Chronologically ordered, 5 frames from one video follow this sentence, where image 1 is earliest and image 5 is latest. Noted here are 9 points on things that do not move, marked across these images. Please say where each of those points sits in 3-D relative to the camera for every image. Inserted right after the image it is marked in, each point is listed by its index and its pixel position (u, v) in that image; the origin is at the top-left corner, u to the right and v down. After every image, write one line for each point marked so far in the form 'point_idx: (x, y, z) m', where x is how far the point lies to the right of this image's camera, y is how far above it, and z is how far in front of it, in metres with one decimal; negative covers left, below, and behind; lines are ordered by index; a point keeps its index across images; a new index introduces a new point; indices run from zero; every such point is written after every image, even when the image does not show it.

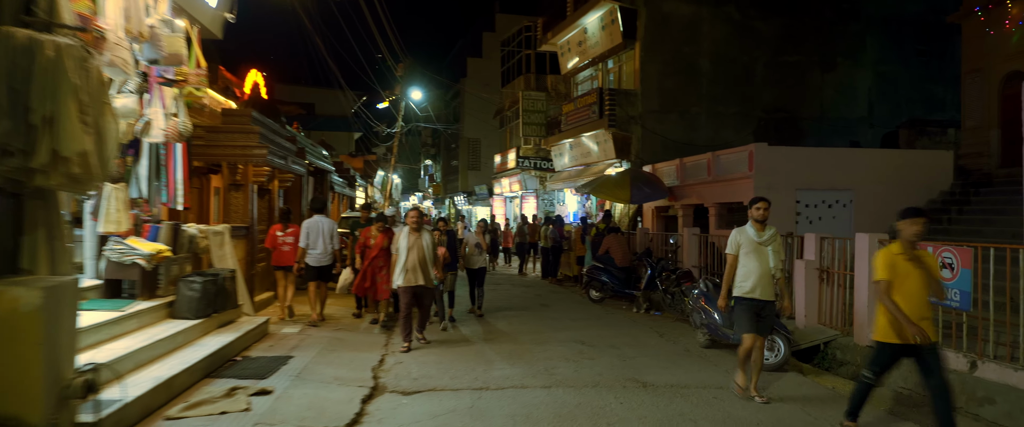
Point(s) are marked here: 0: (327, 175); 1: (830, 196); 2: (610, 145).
0: (-4.2, +0.9, +15.9) m
1: (+5.4, +0.3, +11.9) m
2: (+2.7, +1.9, +19.4) m
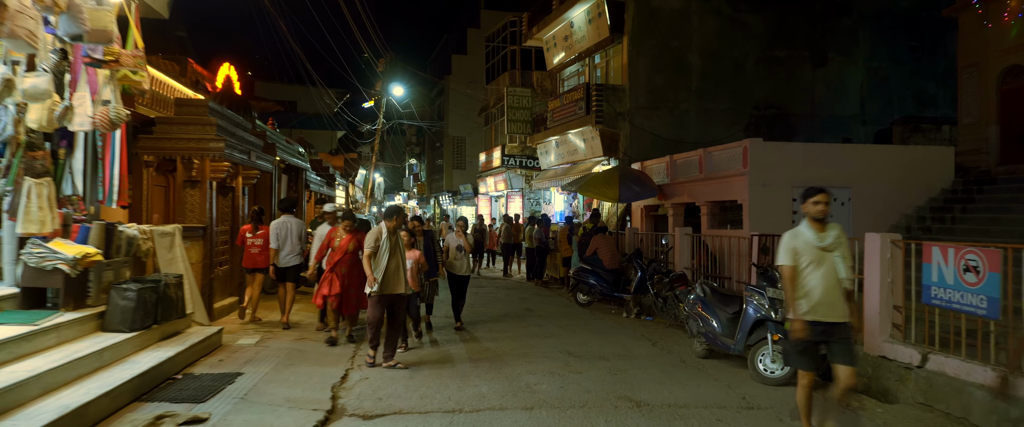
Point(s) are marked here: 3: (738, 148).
0: (-4.5, +0.9, +15.2) m
1: (+5.1, +0.3, +11.4) m
2: (+2.3, +1.9, +18.8) m
3: (+3.7, +1.1, +11.6) m
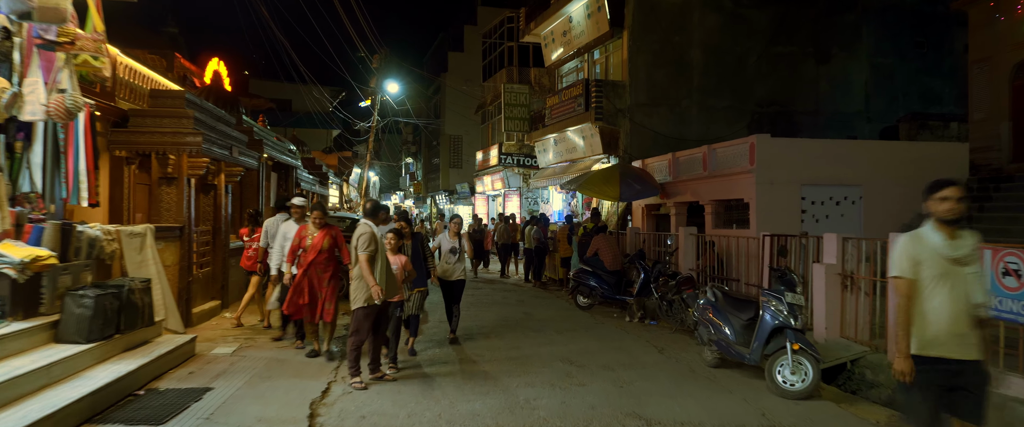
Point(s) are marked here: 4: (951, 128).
0: (-4.6, +0.9, +14.7) m
1: (+5.1, +0.3, +10.9) m
2: (+2.3, +1.9, +18.3) m
3: (+3.7, +1.1, +11.2) m
4: (+10.3, +2.0, +16.6) m
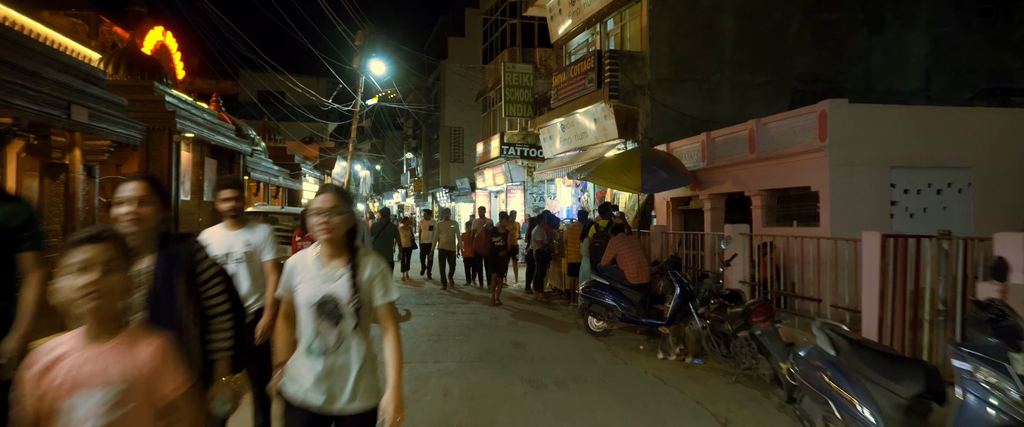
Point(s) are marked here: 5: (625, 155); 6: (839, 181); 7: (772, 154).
0: (-4.7, +1.0, +12.1) m
1: (+4.9, +0.4, +8.2) m
2: (+2.2, +2.0, +15.6) m
3: (+3.5, +1.2, +8.4) m
4: (+10.3, +2.1, +13.7) m
5: (+1.8, +0.9, +11.3) m
6: (+3.7, +0.4, +7.9) m
7: (+3.4, +0.8, +9.1) m
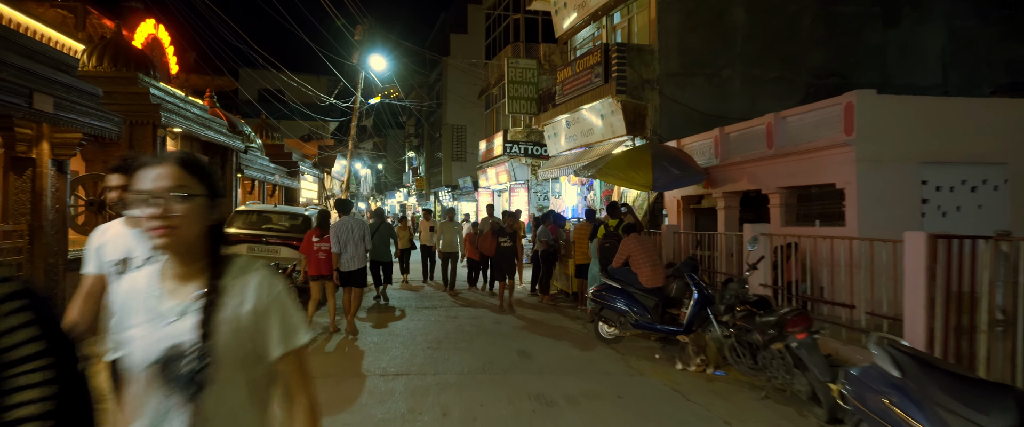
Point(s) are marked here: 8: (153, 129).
0: (-4.6, +1.0, +11.6) m
1: (+5.0, +0.4, +7.6) m
2: (+2.3, +2.0, +15.1) m
3: (+3.6, +1.2, +7.9) m
4: (+10.4, +2.1, +13.2) m
5: (+1.9, +0.9, +10.7) m
6: (+3.7, +0.4, +7.4) m
7: (+3.4, +0.8, +8.6) m
8: (-4.1, +1.0, +8.1) m
